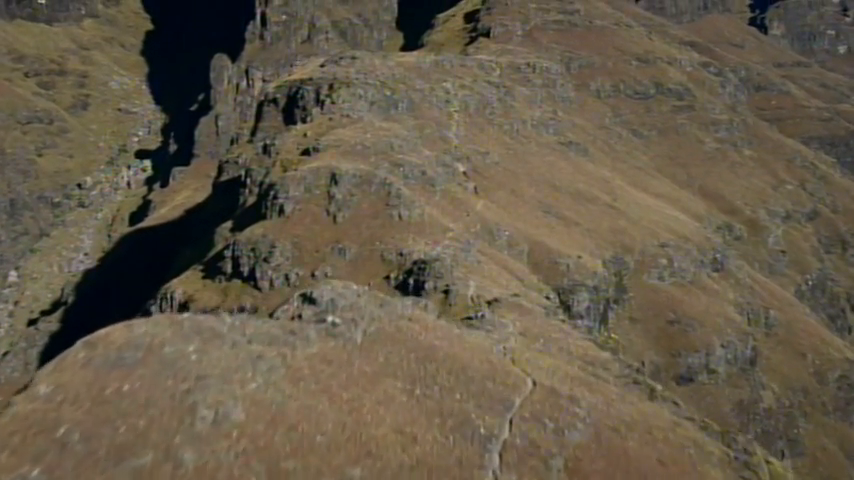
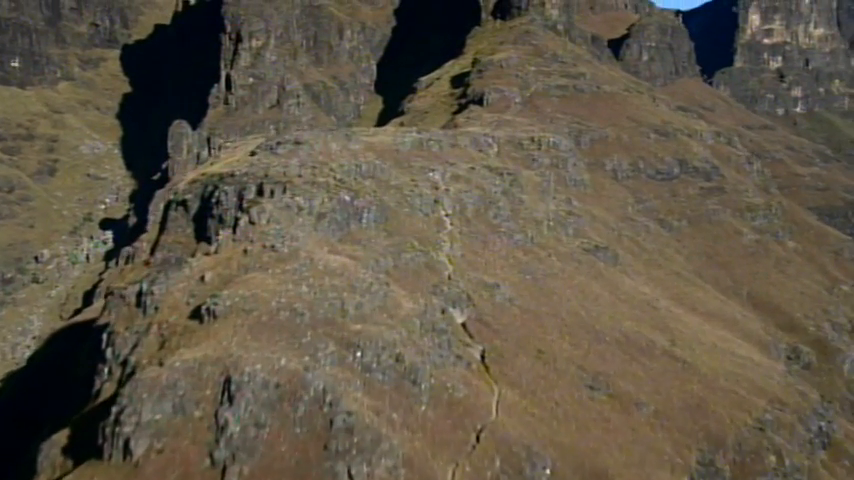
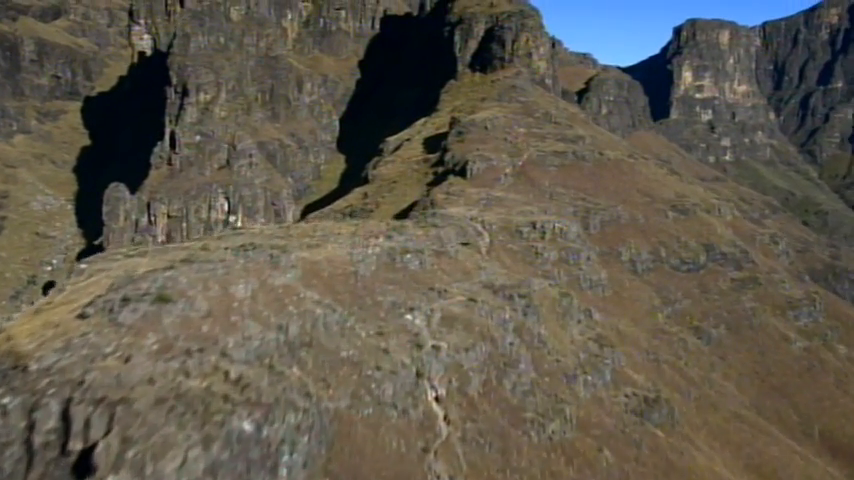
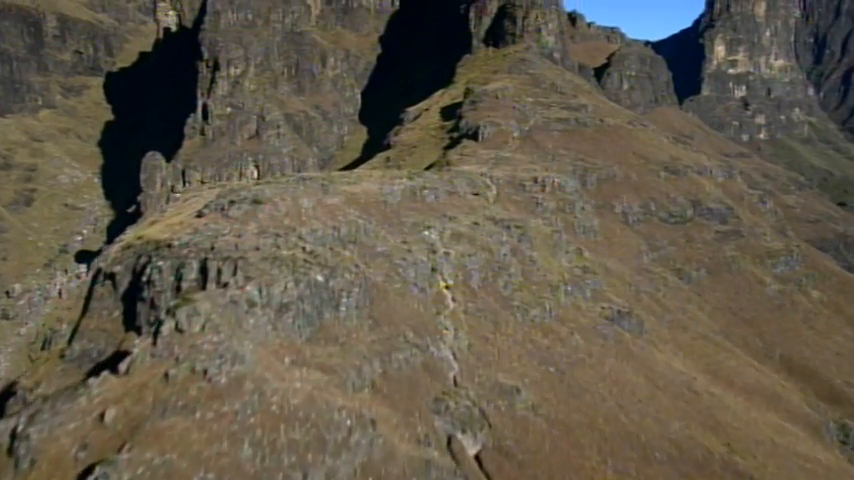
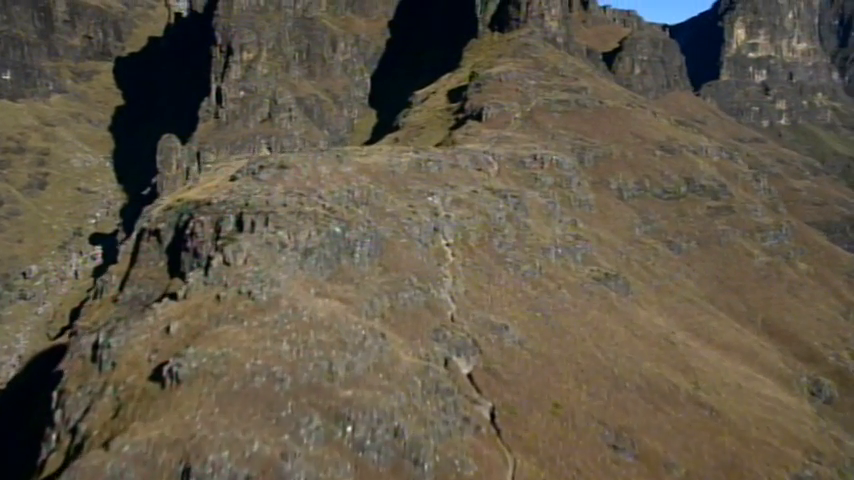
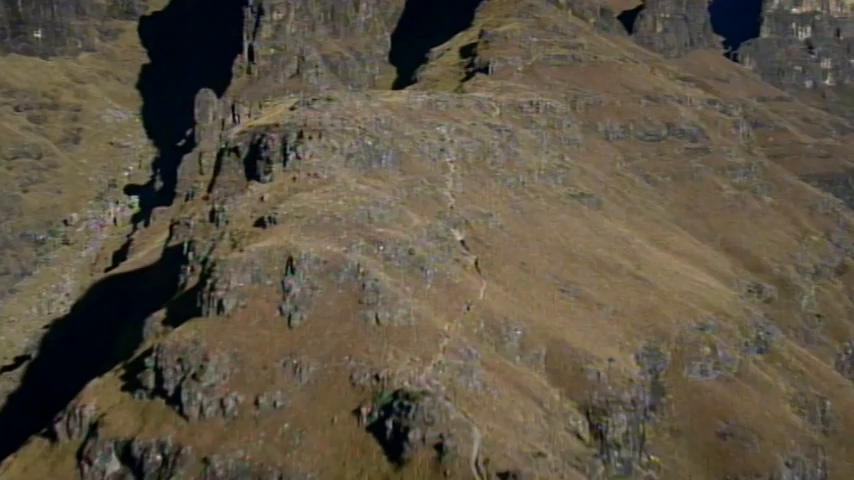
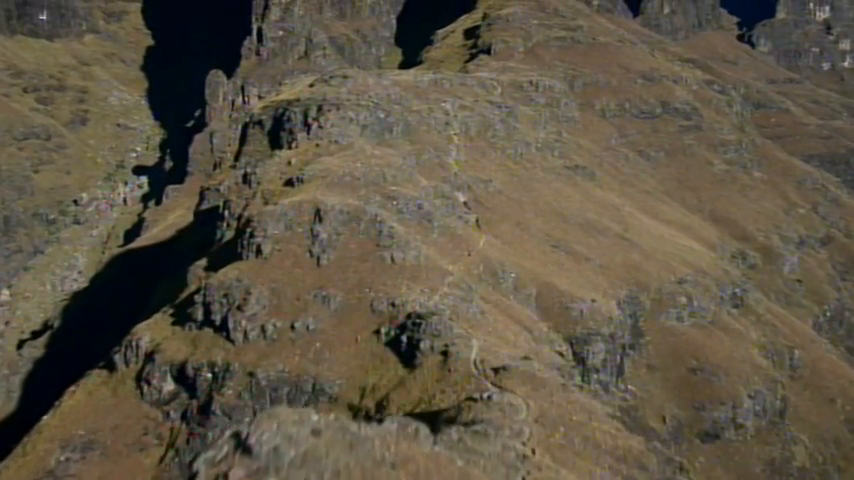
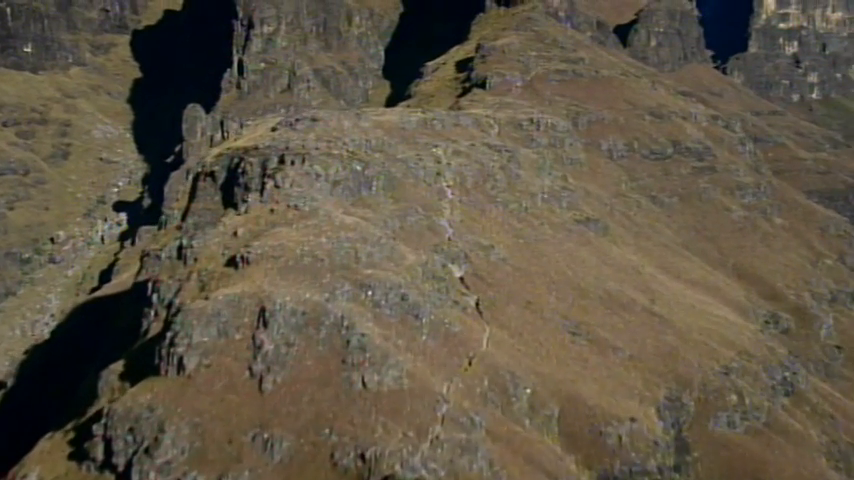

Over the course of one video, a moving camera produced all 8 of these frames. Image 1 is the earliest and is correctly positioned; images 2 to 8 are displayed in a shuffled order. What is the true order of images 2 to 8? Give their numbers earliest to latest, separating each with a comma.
7, 6, 8, 2, 5, 4, 3
